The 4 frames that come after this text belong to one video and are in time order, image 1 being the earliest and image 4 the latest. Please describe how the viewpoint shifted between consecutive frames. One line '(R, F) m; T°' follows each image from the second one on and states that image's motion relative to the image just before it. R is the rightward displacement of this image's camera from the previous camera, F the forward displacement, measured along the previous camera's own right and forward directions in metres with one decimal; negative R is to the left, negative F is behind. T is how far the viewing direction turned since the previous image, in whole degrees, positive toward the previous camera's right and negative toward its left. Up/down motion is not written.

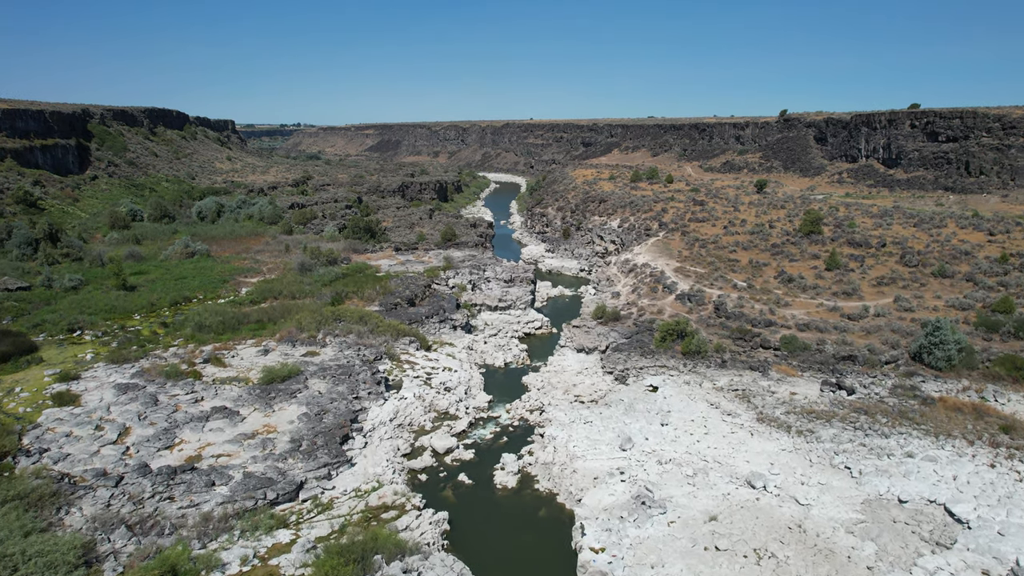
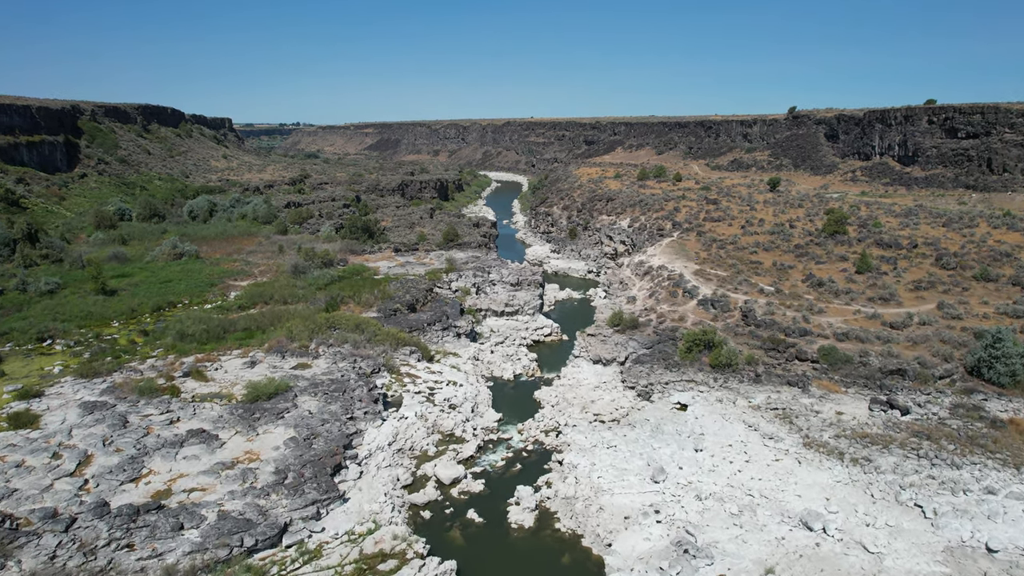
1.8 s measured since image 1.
(-0.5, +2.2) m; 0°
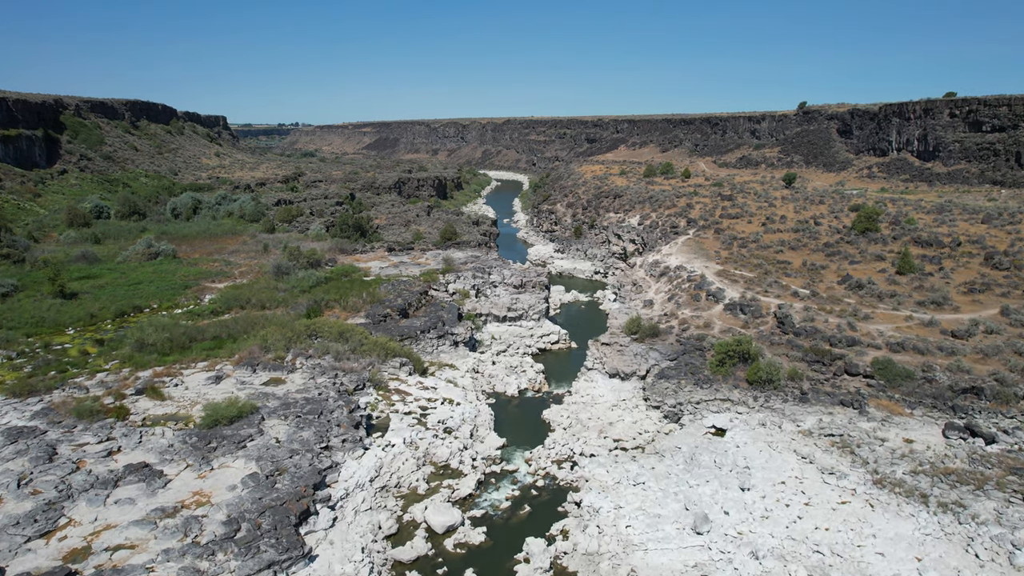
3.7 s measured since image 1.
(-0.2, +3.0) m; 0°
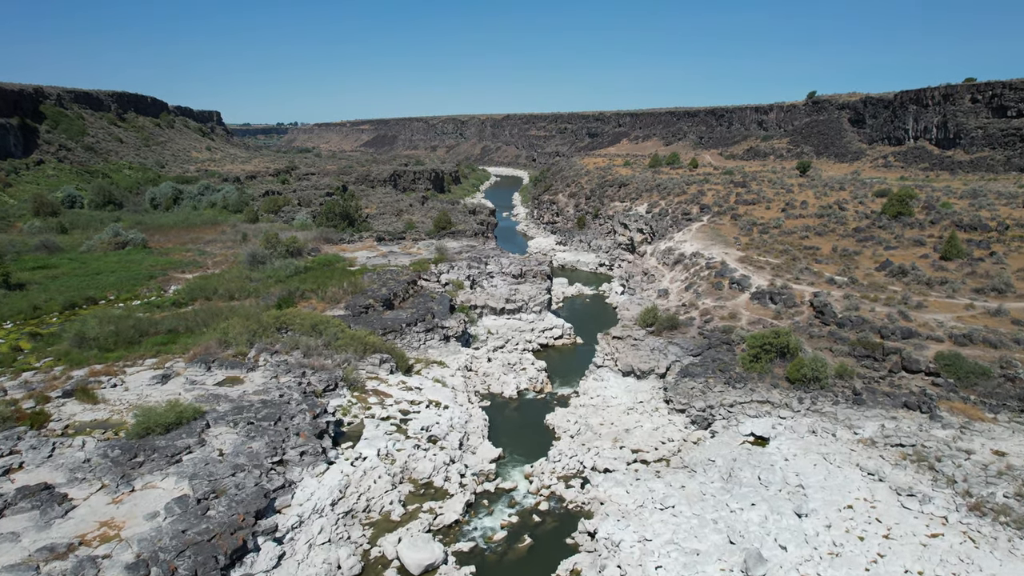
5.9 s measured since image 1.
(+0.1, +3.0) m; 0°
